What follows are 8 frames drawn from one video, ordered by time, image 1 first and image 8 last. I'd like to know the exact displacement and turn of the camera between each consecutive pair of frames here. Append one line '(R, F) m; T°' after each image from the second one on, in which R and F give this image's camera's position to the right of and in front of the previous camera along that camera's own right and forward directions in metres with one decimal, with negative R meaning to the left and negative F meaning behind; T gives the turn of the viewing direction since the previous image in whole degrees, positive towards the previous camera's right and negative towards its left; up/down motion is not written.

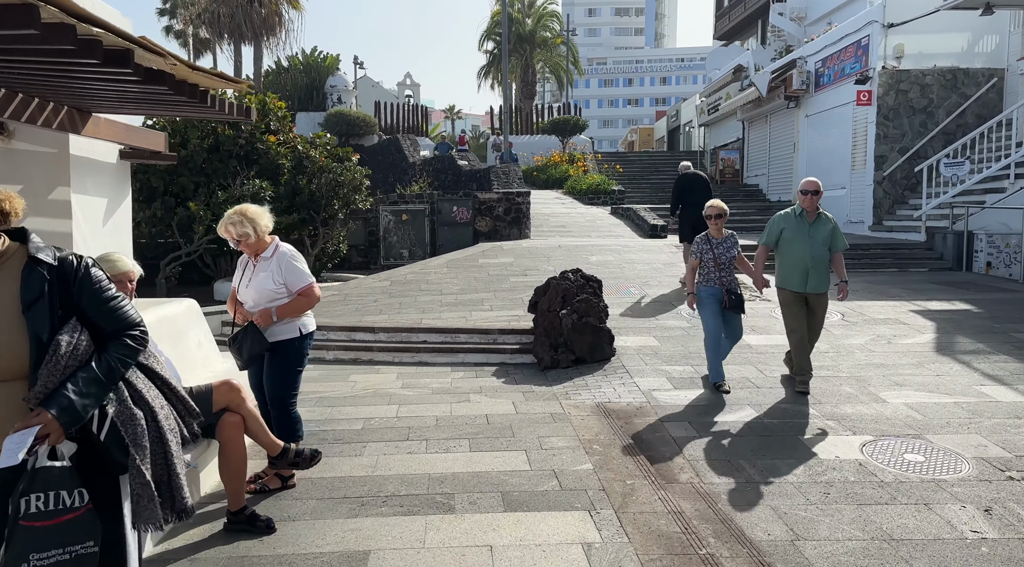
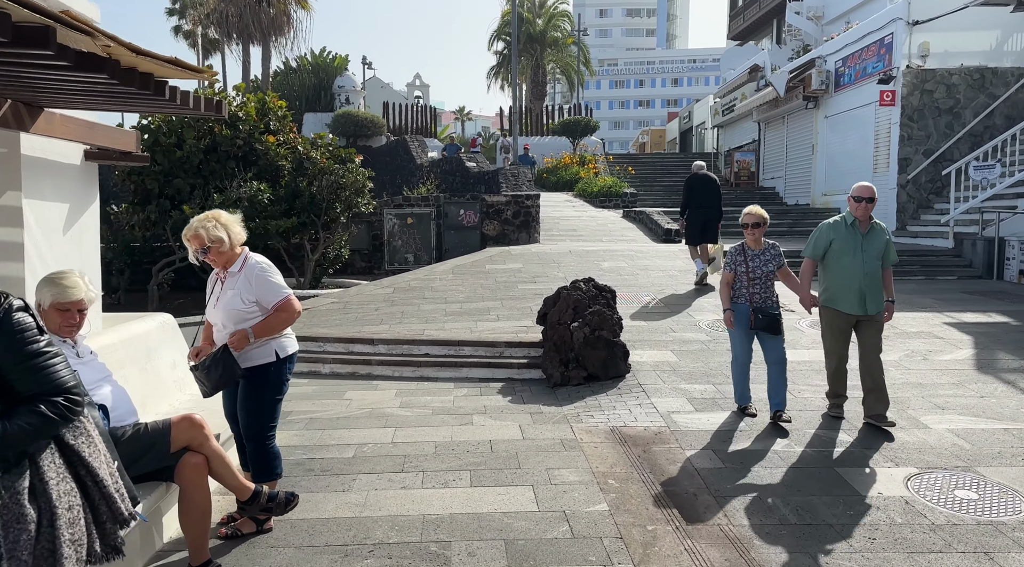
(0.0, +0.5) m; -1°
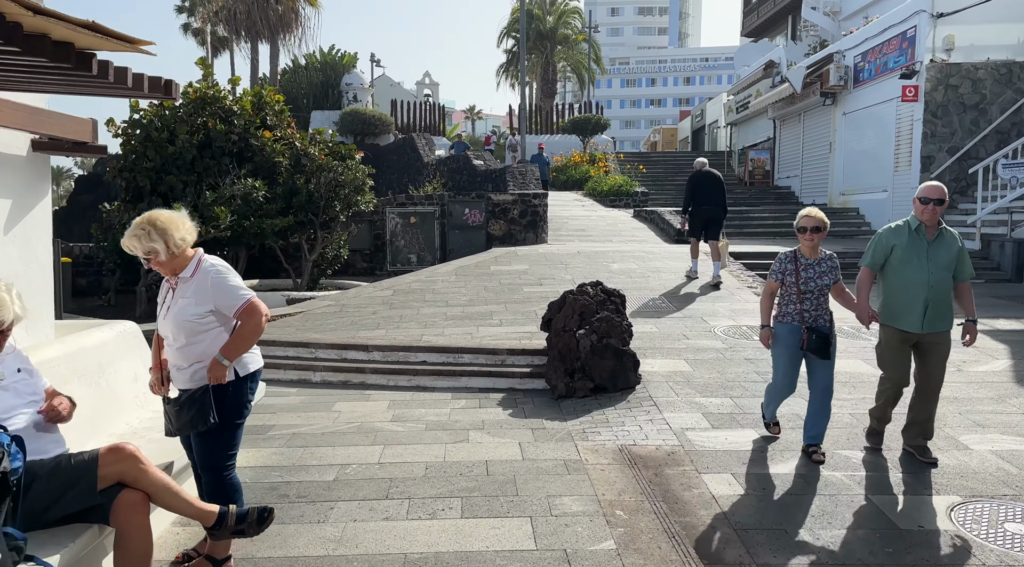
(+0.1, +0.5) m; -1°
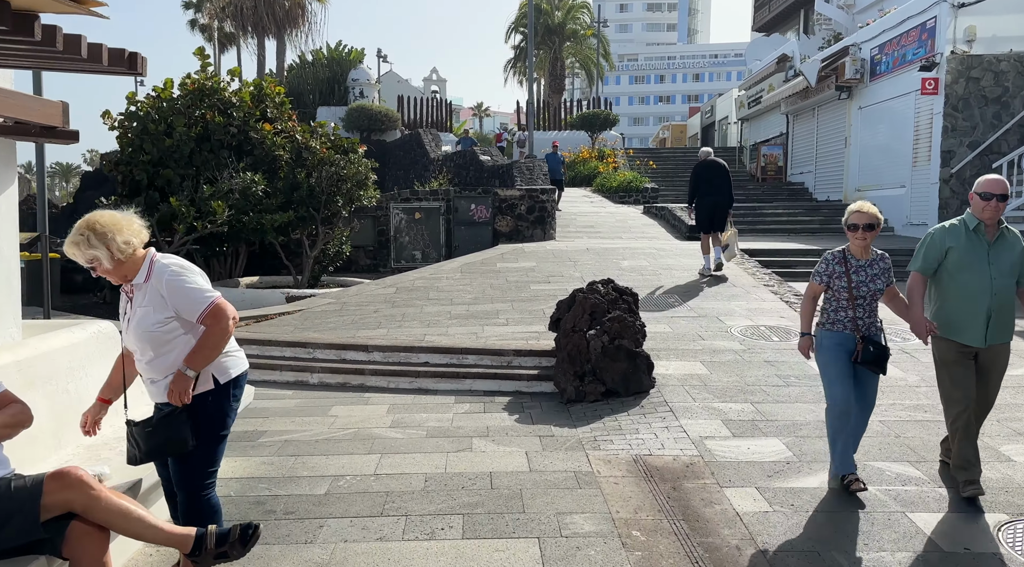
(0.0, +0.4) m; -1°
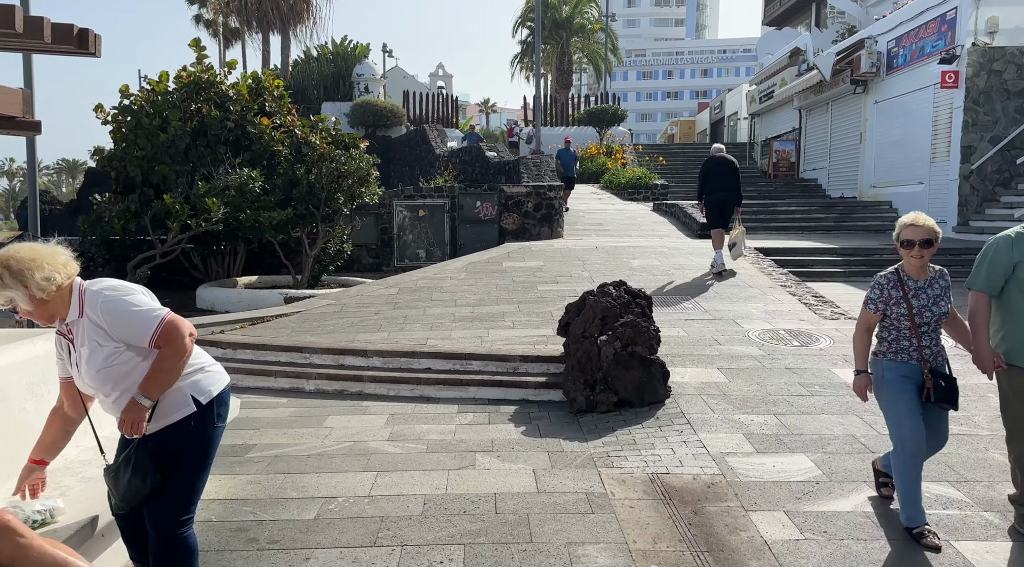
(0.0, +0.4) m; -1°
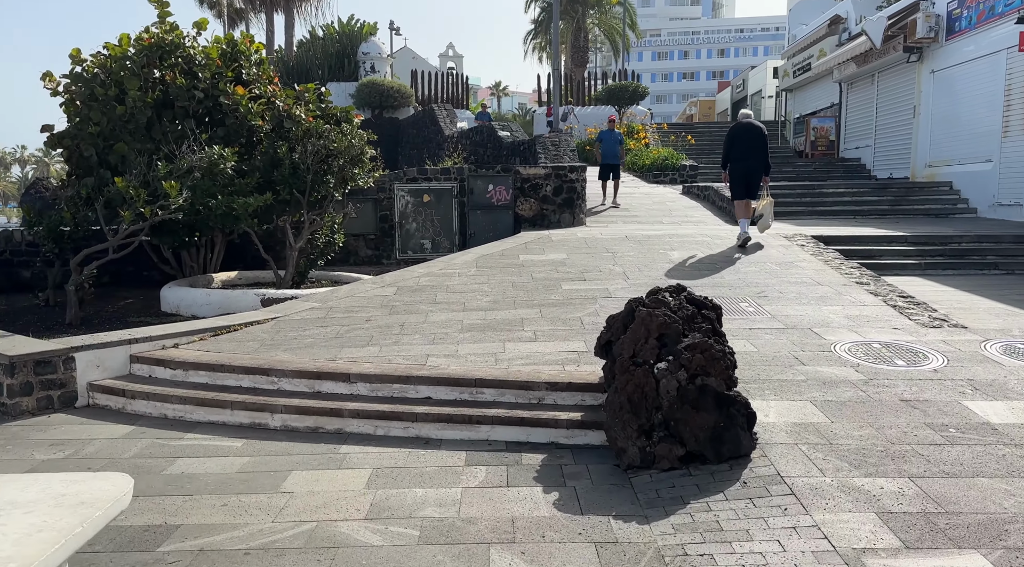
(-0.1, +1.6) m; -1°
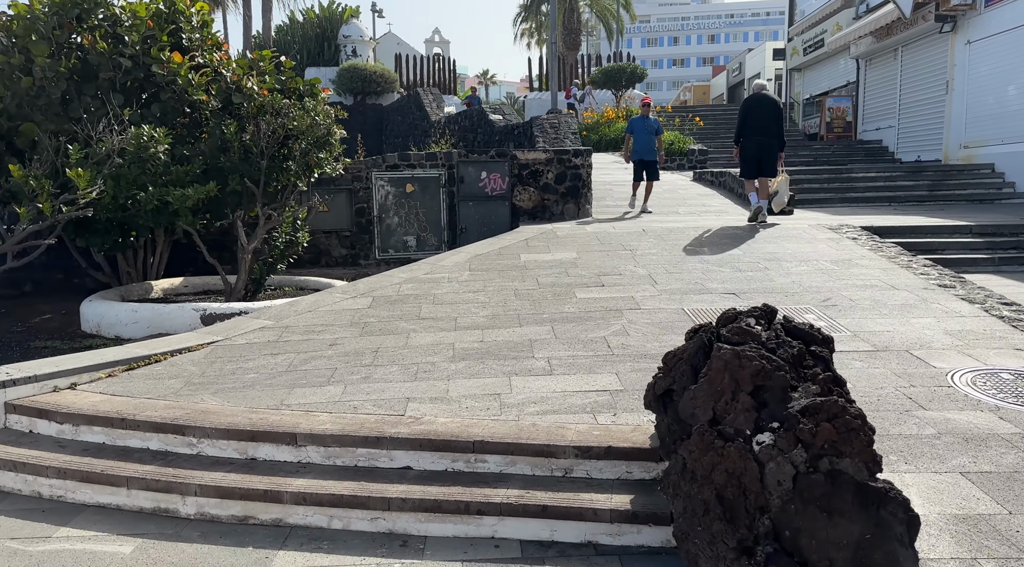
(-0.1, +1.6) m; +1°
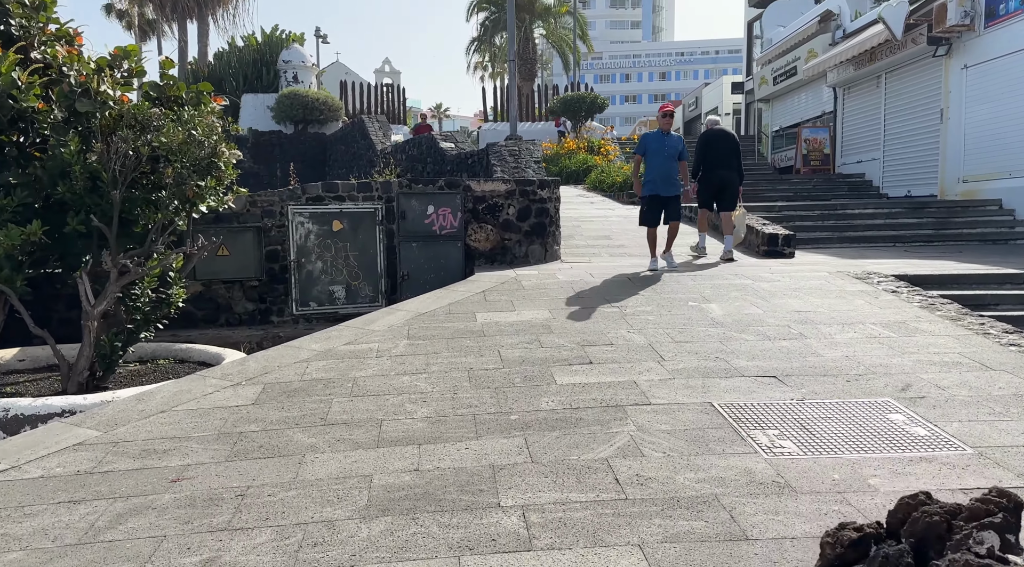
(0.0, +1.9) m; +4°
